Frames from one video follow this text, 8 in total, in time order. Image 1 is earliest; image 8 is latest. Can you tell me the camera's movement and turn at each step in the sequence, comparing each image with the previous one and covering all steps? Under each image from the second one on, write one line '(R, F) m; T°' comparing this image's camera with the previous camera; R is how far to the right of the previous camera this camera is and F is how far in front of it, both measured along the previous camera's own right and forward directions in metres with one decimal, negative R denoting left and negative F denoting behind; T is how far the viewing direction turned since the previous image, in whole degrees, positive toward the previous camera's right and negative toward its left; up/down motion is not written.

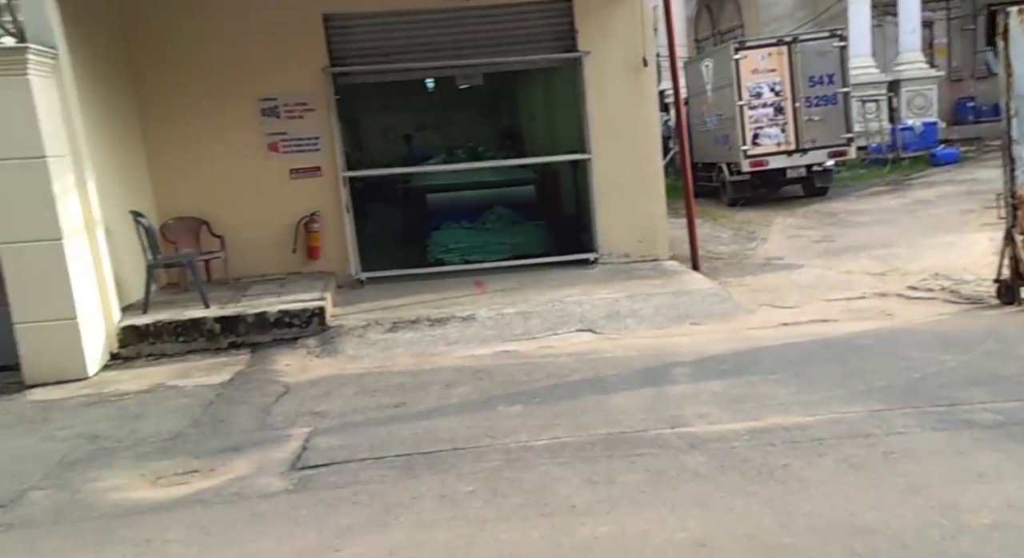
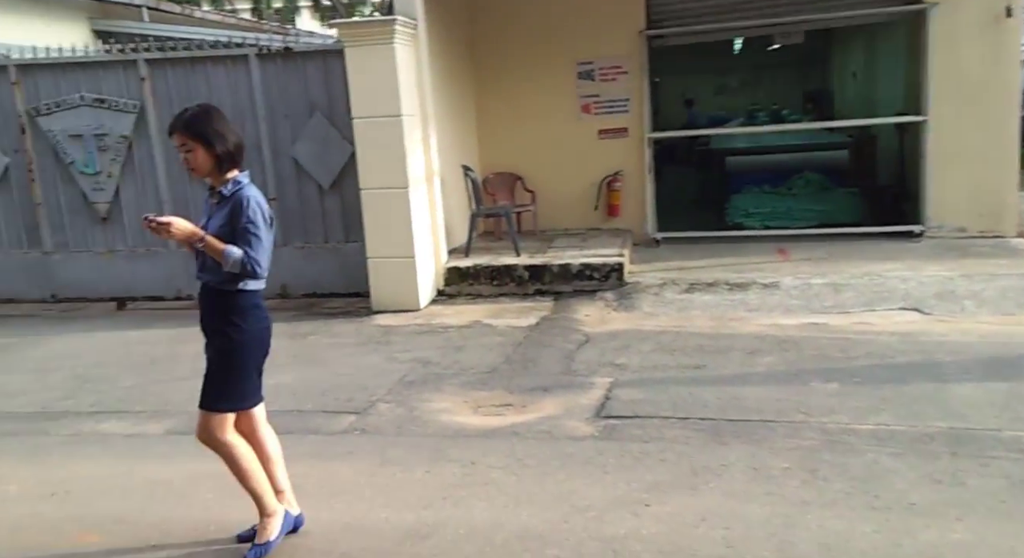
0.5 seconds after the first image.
(-0.2, 0.0) m; -11°
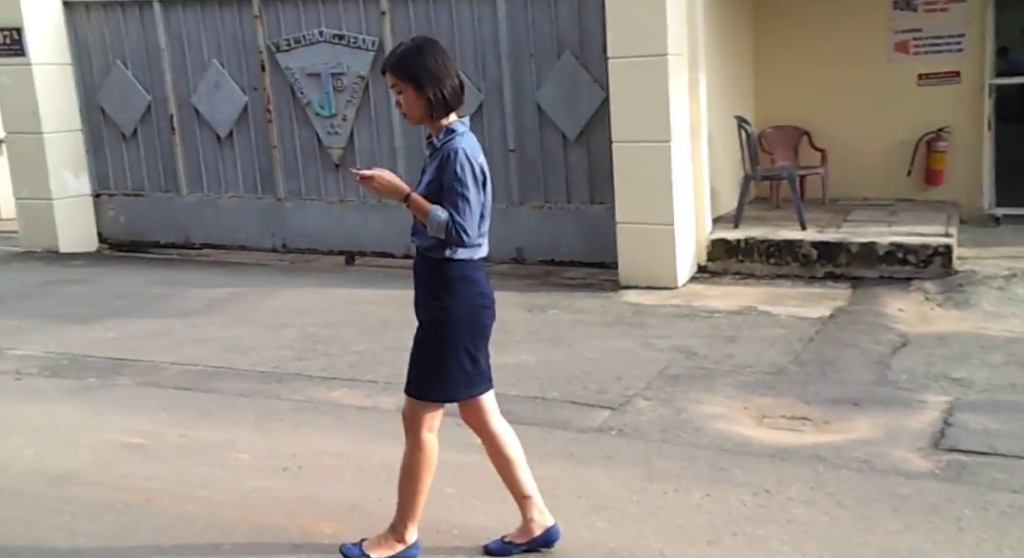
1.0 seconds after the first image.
(-0.2, +0.6) m; -10°
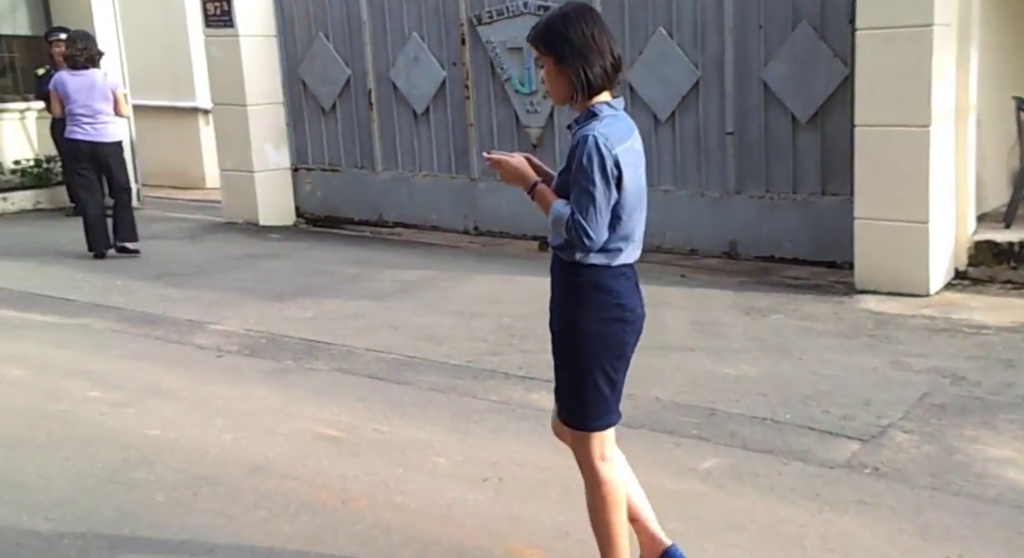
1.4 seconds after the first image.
(-0.1, +0.5) m; -8°
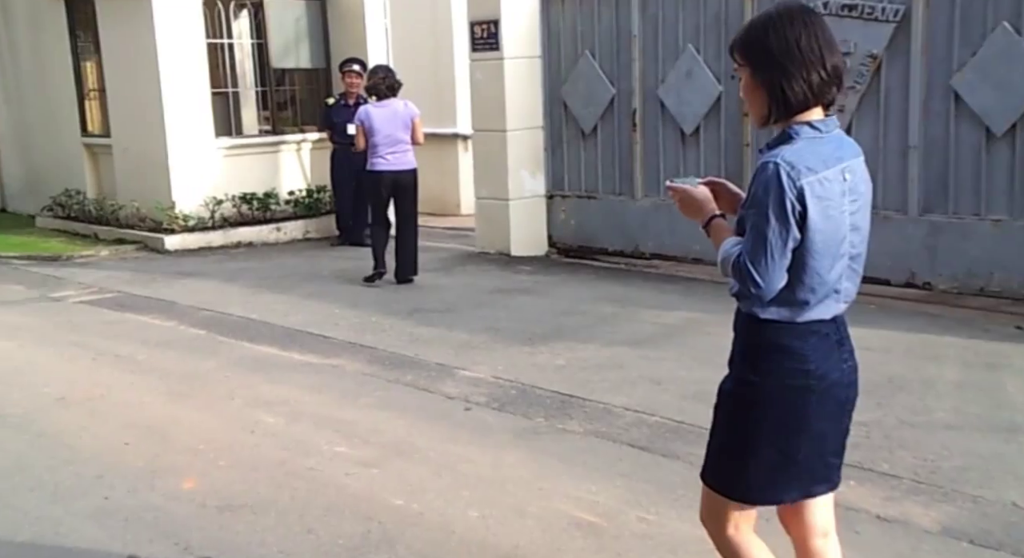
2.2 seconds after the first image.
(-0.1, +0.8) m; -12°
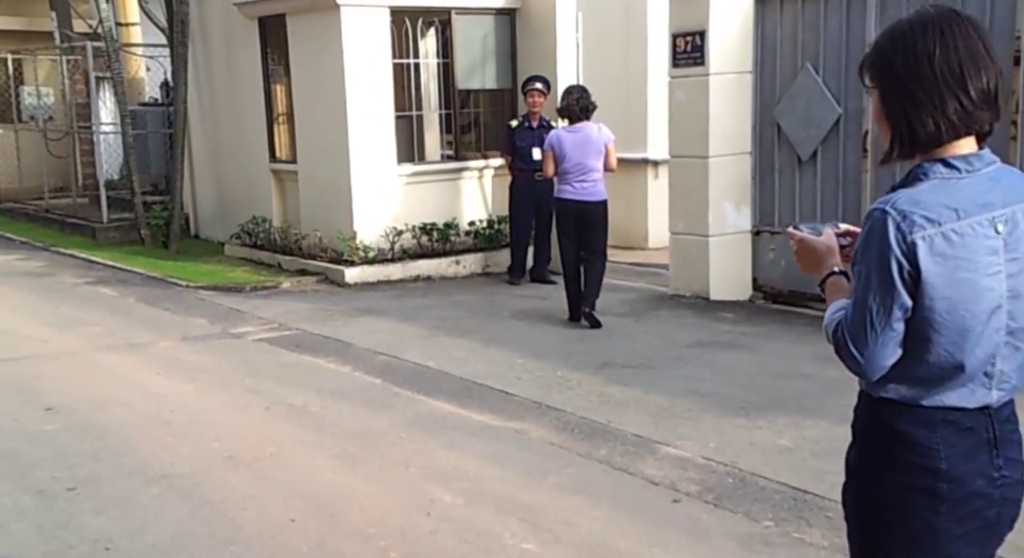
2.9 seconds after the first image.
(-0.2, +0.9) m; -8°
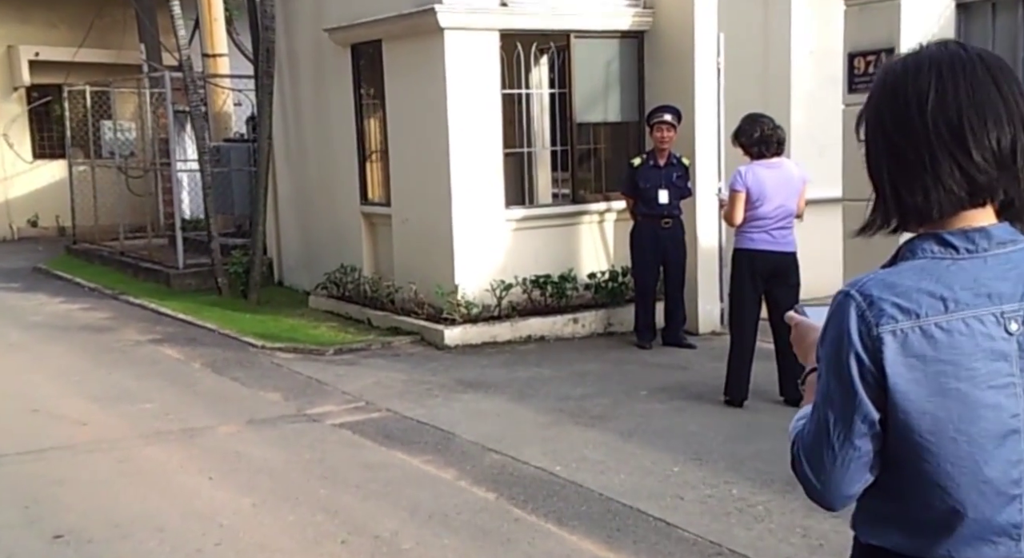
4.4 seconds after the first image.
(-0.3, +2.0) m; -4°
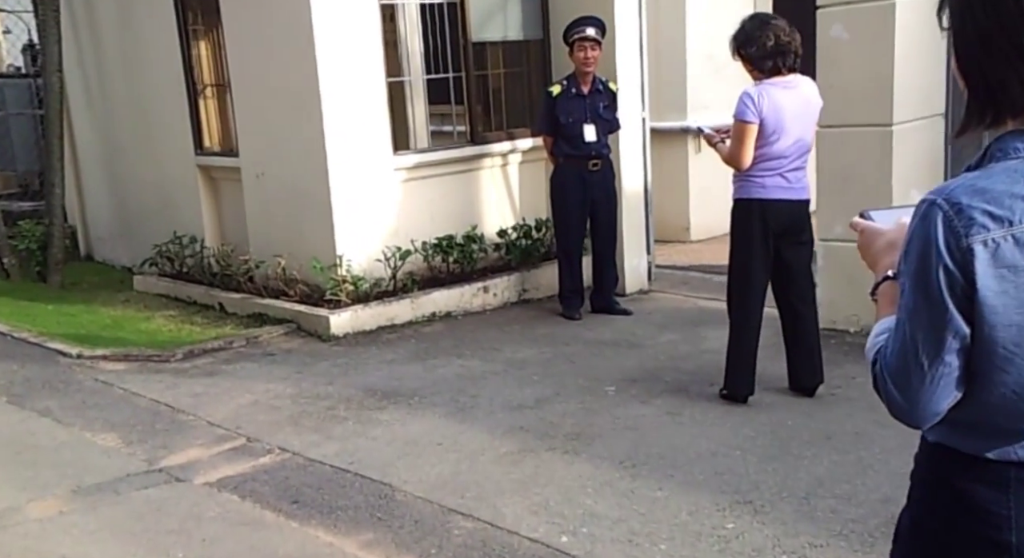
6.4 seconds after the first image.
(-0.5, +2.5) m; +8°
